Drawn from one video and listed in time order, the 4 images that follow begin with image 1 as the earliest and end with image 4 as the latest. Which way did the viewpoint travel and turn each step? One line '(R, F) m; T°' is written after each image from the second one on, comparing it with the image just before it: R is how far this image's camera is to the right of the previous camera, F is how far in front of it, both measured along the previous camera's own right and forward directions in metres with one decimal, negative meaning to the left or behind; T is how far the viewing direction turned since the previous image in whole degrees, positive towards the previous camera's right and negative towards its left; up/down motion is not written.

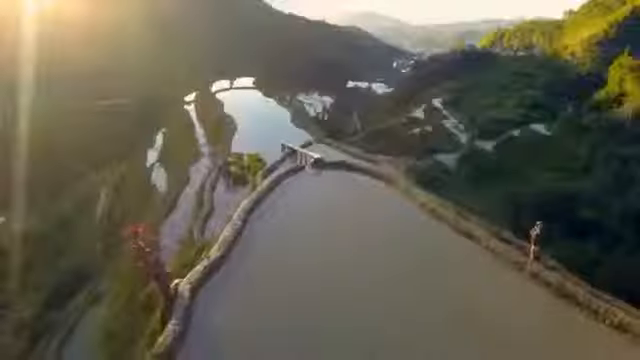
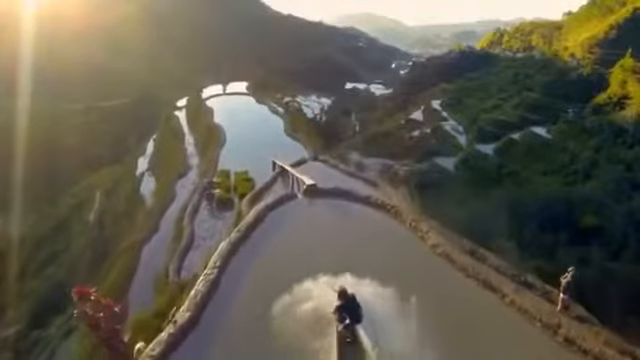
(0.0, +0.6) m; 0°
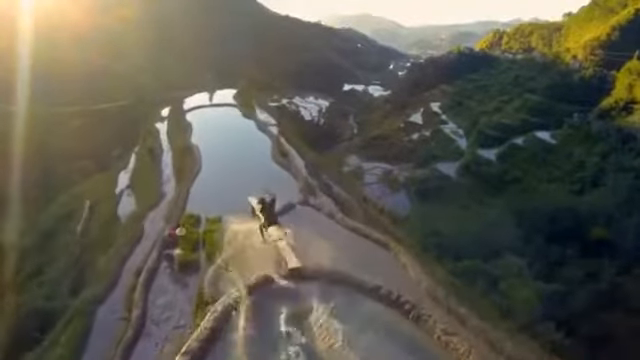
(0.0, +1.4) m; 0°
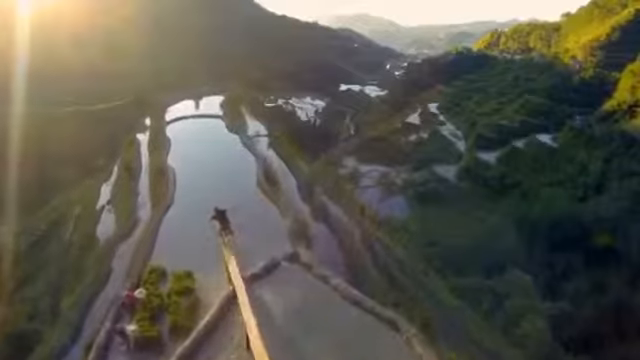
(0.0, +1.0) m; 0°
